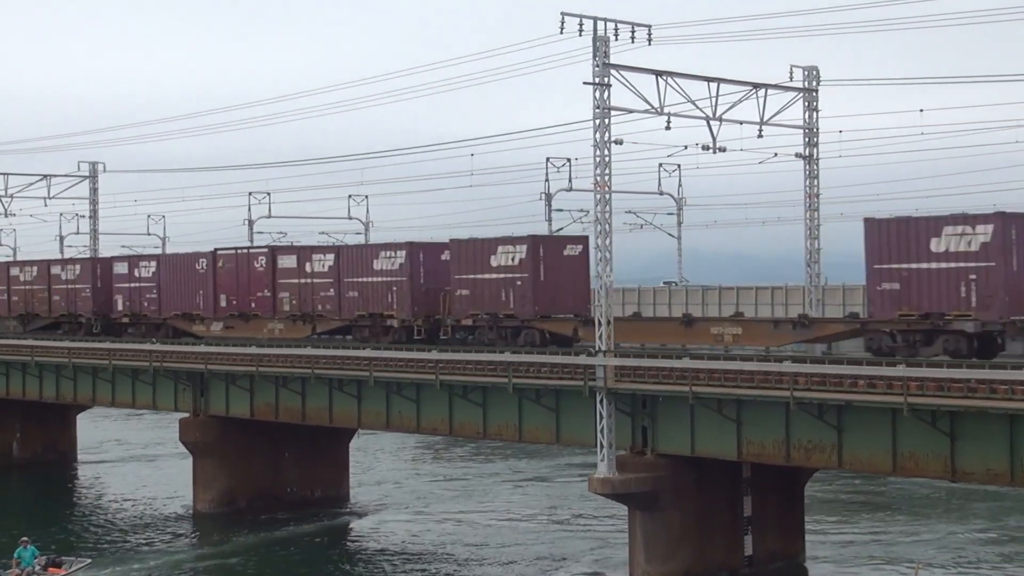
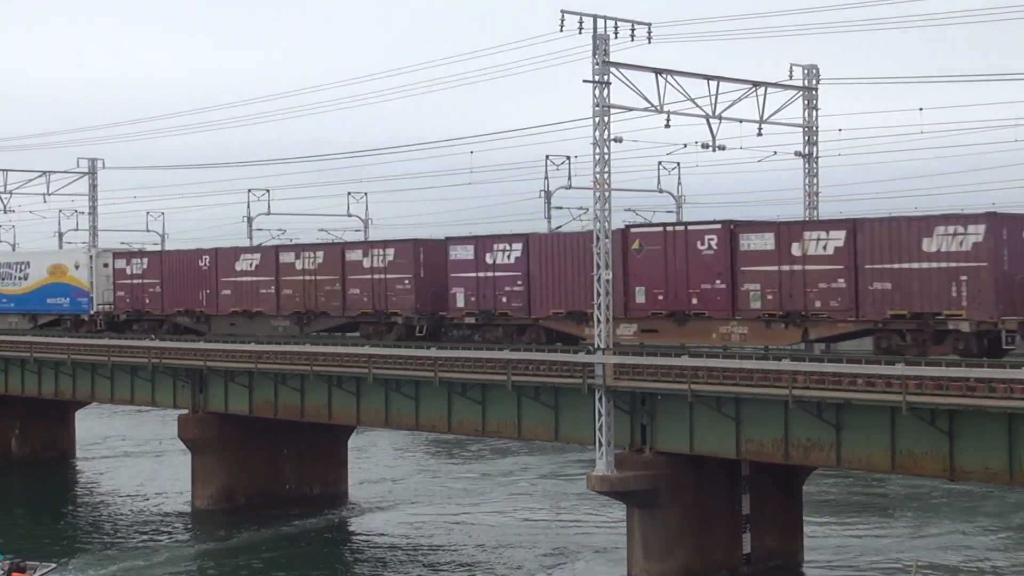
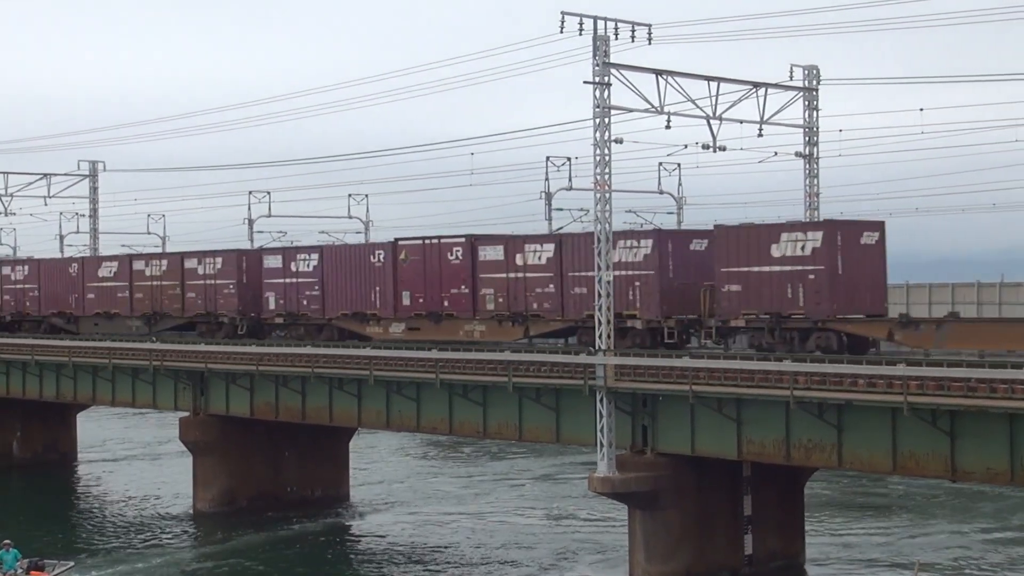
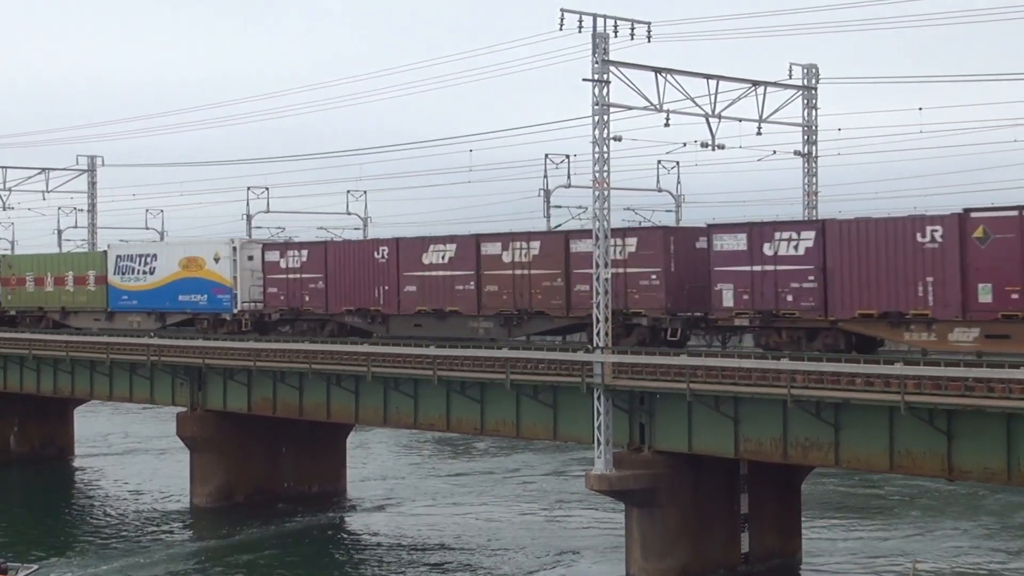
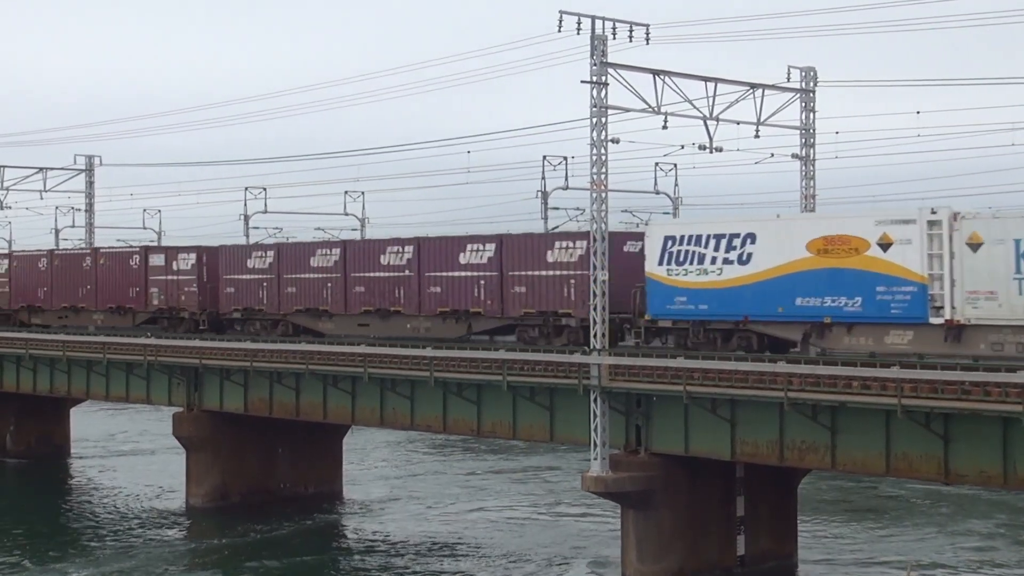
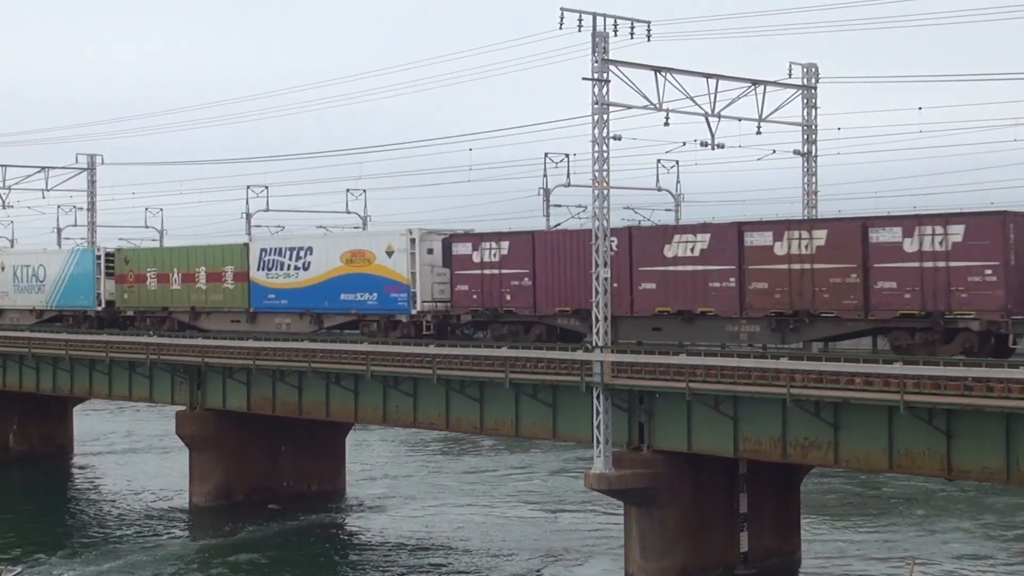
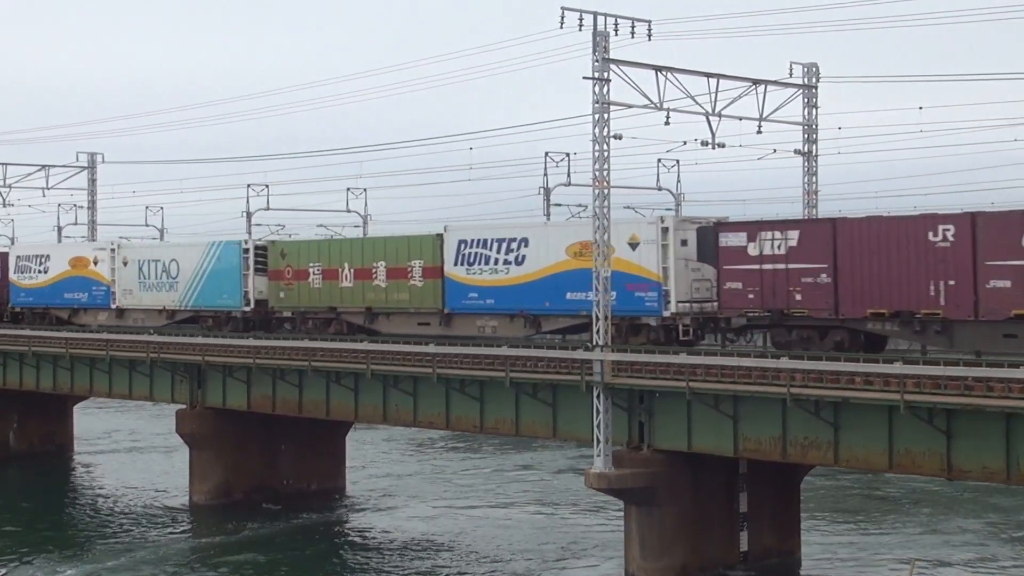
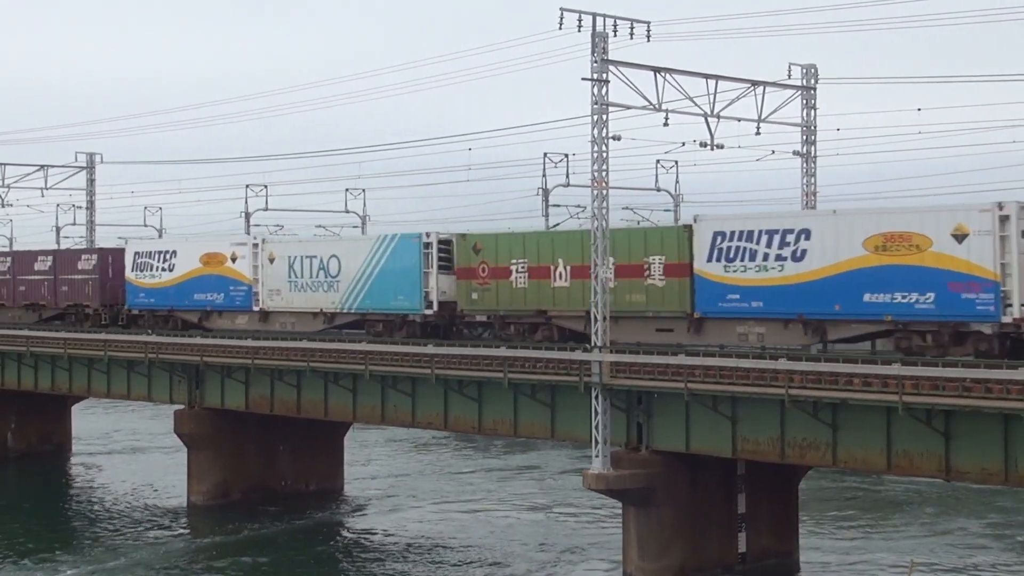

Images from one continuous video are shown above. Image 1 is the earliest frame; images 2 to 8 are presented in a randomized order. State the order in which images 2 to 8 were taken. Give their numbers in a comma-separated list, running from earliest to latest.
3, 2, 4, 6, 7, 8, 5
